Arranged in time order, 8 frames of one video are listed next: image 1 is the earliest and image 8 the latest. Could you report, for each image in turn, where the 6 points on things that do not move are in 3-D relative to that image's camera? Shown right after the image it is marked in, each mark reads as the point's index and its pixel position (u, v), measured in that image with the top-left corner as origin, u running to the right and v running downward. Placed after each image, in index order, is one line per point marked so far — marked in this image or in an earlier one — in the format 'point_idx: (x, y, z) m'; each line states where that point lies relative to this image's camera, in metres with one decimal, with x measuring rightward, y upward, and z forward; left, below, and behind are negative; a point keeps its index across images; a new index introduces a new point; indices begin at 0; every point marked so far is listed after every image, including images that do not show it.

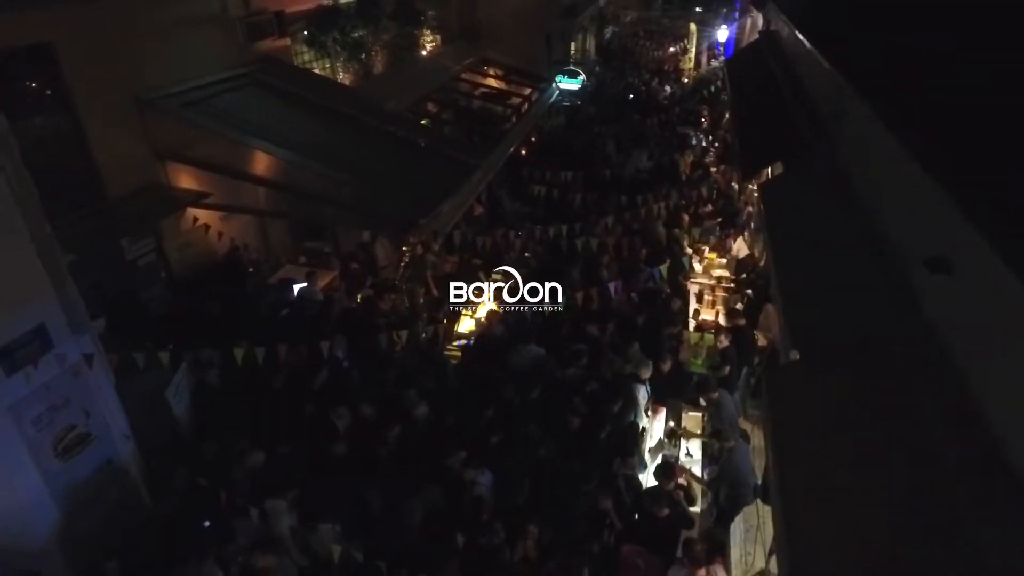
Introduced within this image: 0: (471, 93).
0: (-0.8, +4.3, +13.6) m
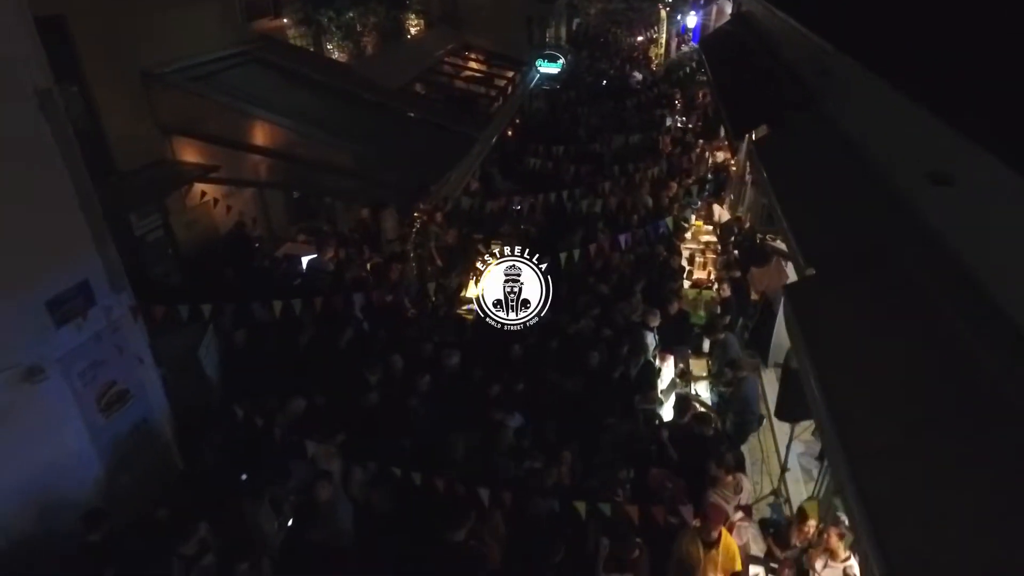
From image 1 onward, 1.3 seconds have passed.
0: (-1.2, +4.8, +13.8) m
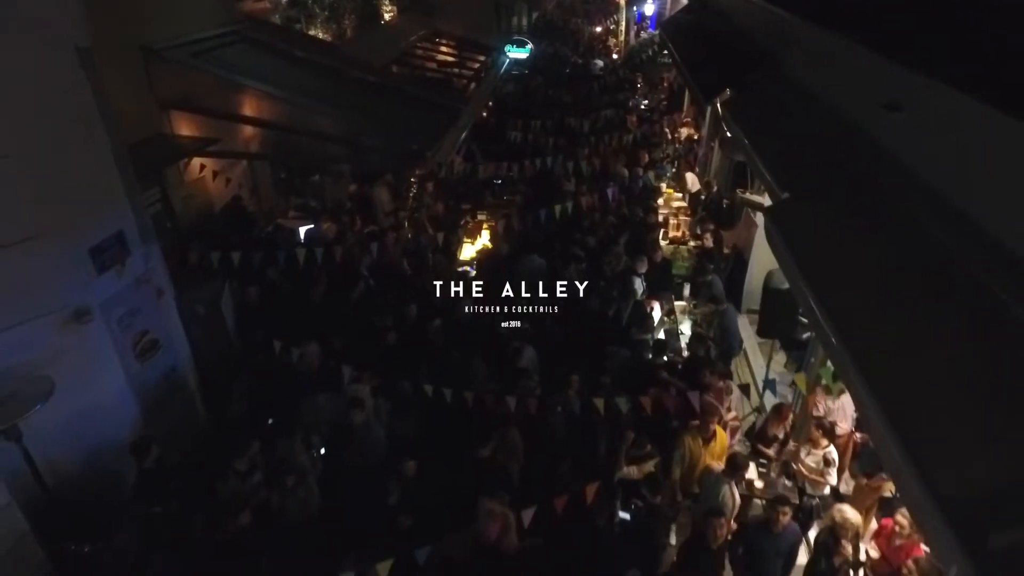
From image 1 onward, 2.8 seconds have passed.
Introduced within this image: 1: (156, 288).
0: (-1.9, +5.3, +14.3) m
1: (-3.4, 0.0, +5.9) m
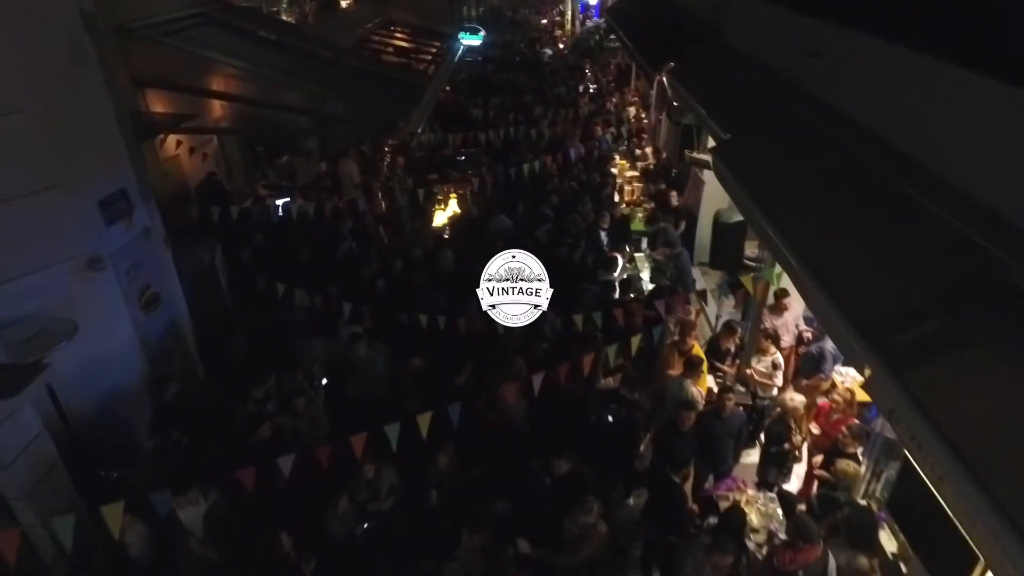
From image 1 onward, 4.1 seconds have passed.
0: (-3.0, +5.8, +14.7) m
1: (-3.6, +0.4, +6.2) m
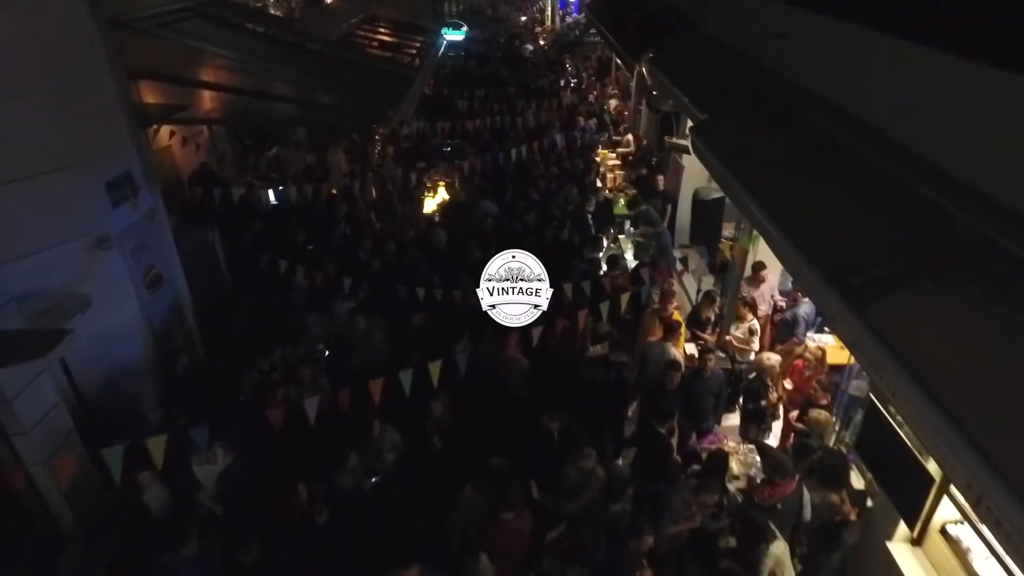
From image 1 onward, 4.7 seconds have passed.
0: (-3.4, +6.0, +14.9) m
1: (-3.7, +0.6, +6.4) m
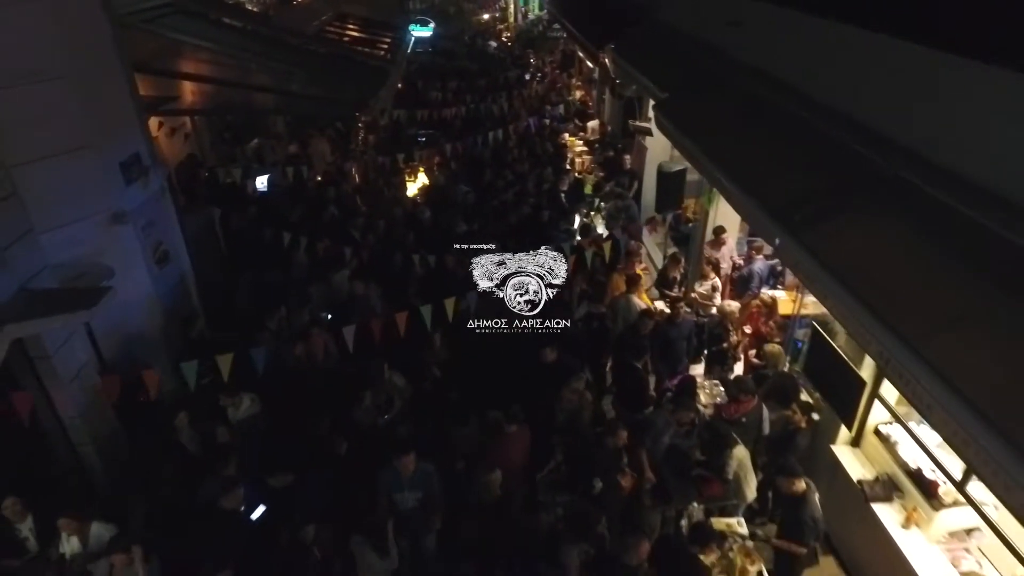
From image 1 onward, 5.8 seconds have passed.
0: (-4.2, +6.2, +15.3) m
1: (-3.9, +0.9, +6.8) m
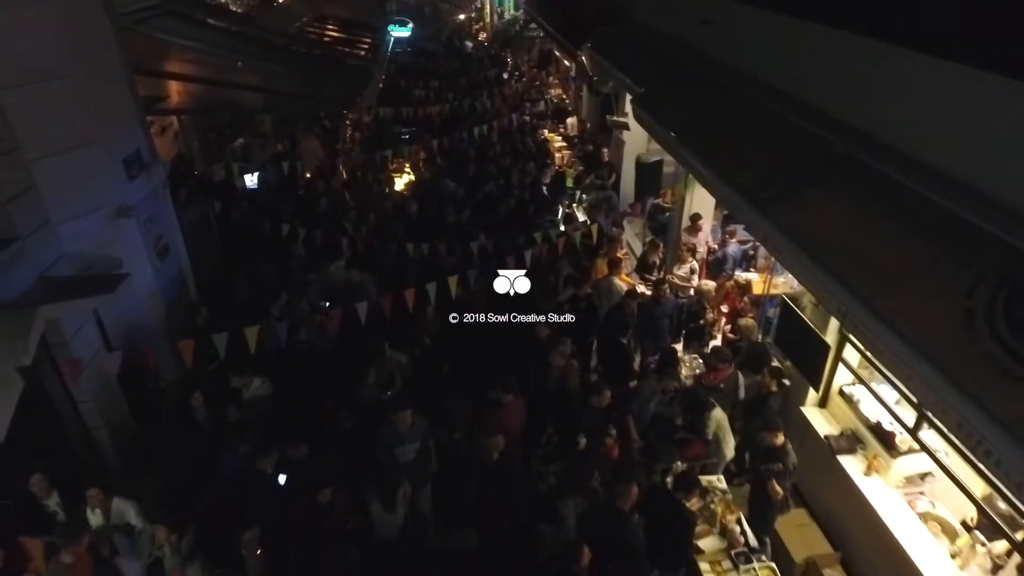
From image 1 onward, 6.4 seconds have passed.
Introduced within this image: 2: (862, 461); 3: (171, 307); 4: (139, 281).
0: (-4.7, +6.3, +15.6) m
1: (-4.0, +1.0, +7.0) m
2: (+2.9, -1.4, +5.1) m
3: (-3.9, -0.2, +7.2) m
4: (-3.9, +0.1, +6.6) m
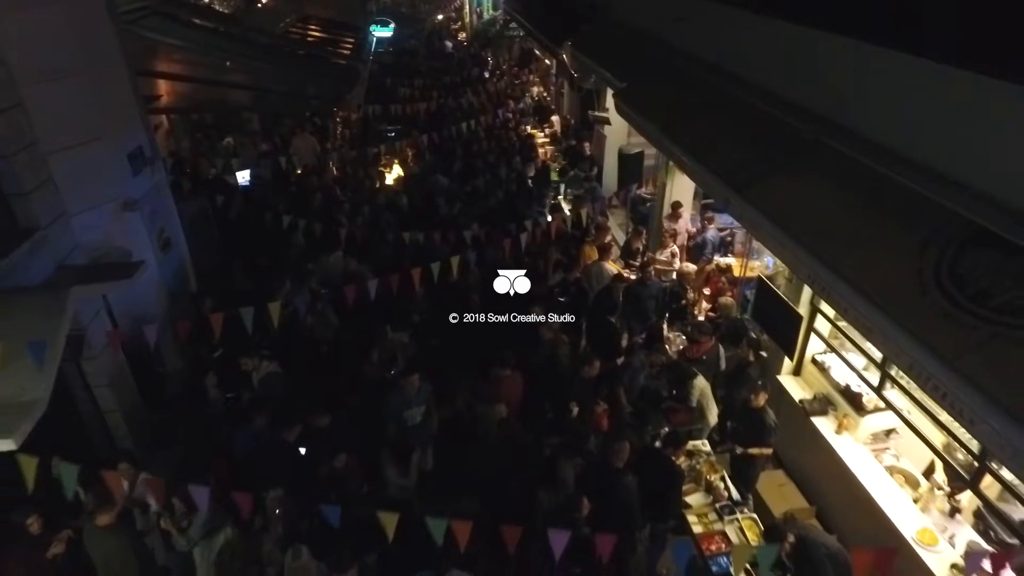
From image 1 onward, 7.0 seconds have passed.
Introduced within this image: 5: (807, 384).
0: (-5.2, +6.4, +15.7) m
1: (-4.1, +1.1, +7.3) m
2: (+2.9, -1.2, +5.5) m
3: (-4.0, -0.1, +7.4) m
4: (-4.0, +0.2, +6.8) m
5: (+2.8, -0.9, +5.9) m
